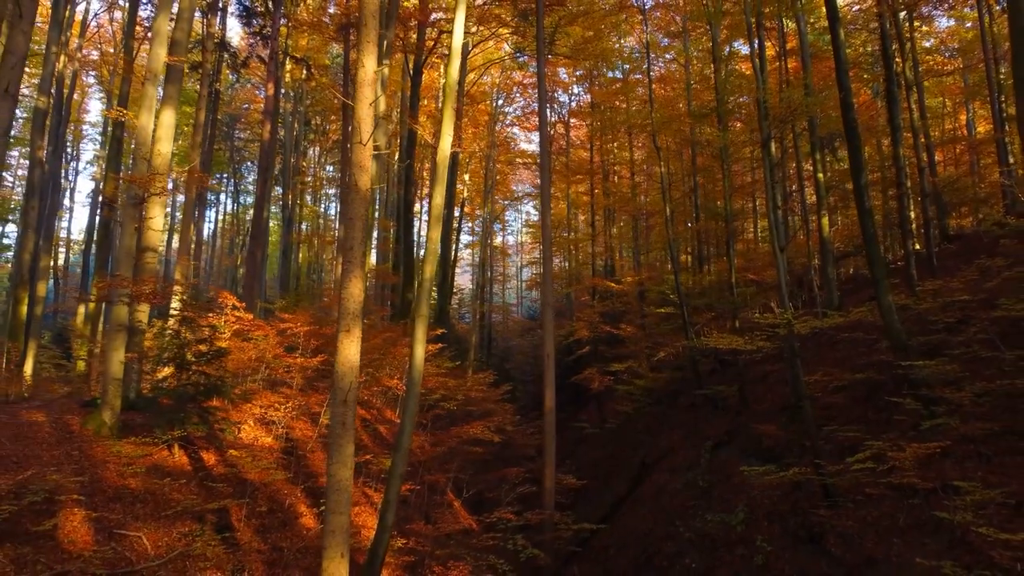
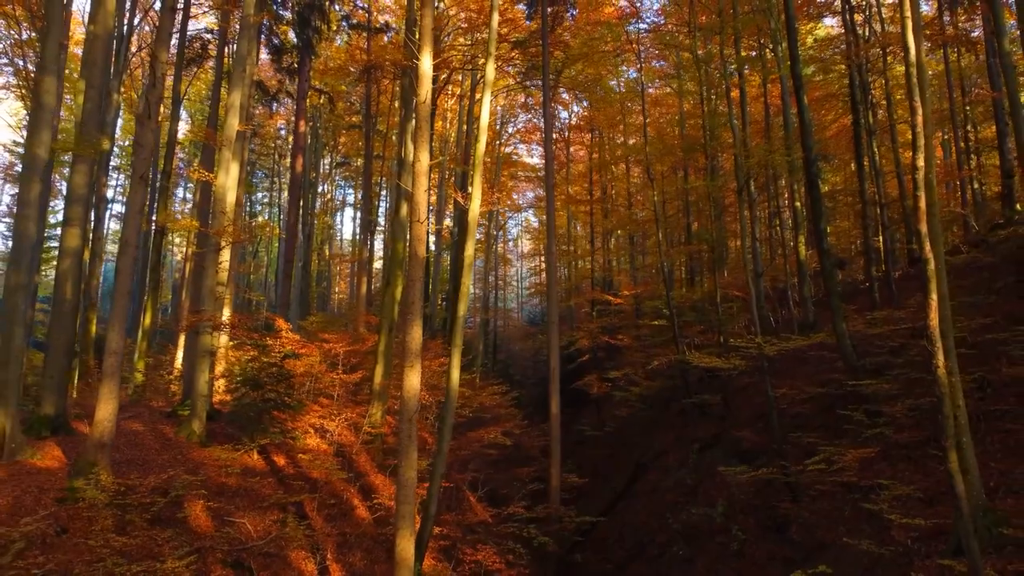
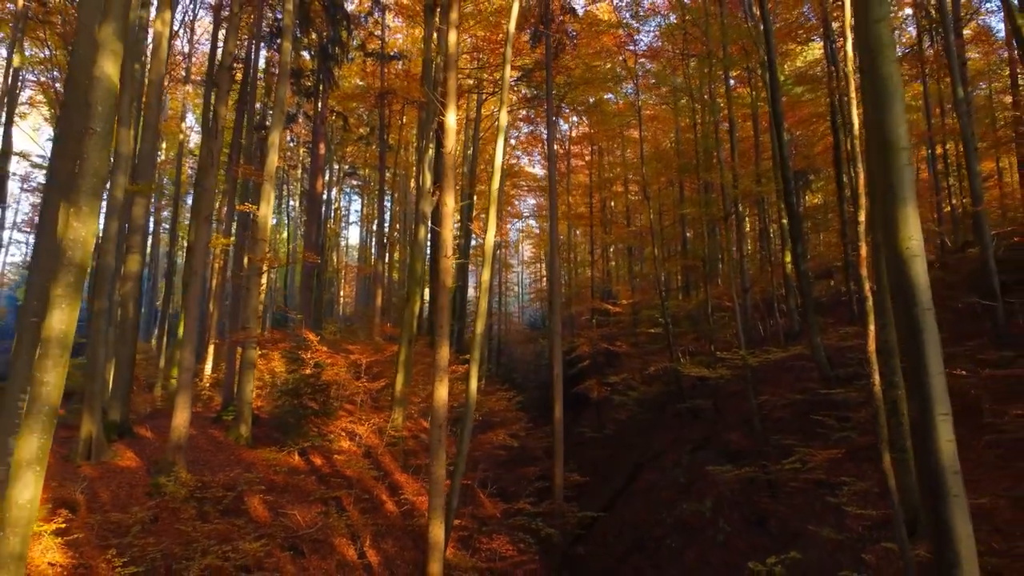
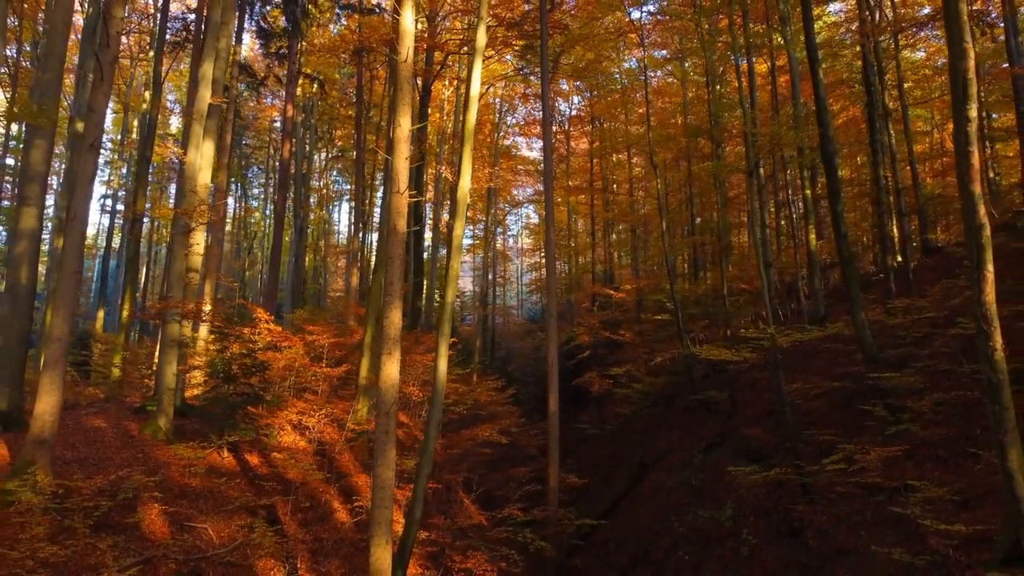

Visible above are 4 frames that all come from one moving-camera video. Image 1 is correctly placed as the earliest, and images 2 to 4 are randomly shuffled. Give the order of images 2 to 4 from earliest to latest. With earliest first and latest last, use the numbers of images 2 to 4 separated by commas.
4, 2, 3
